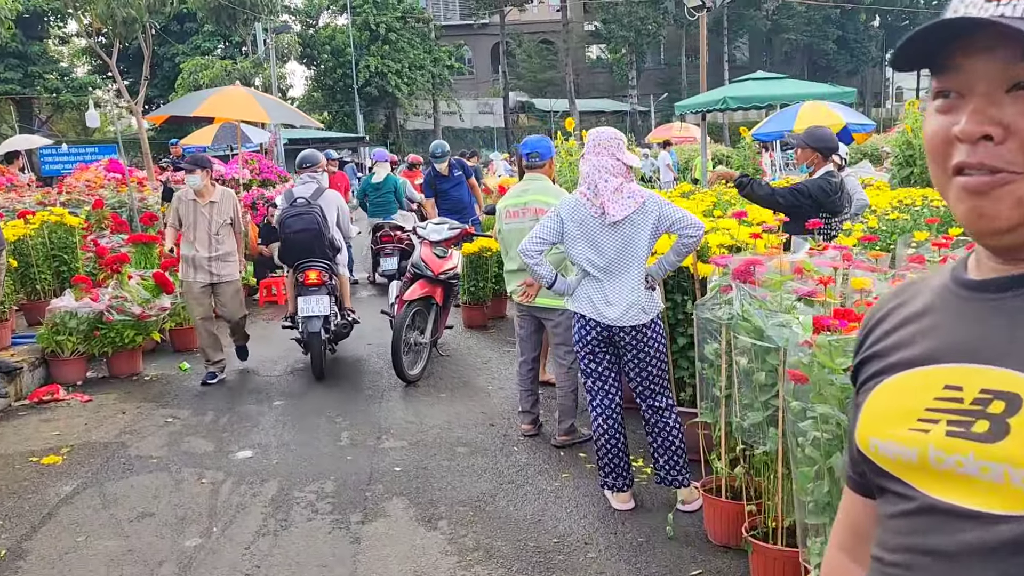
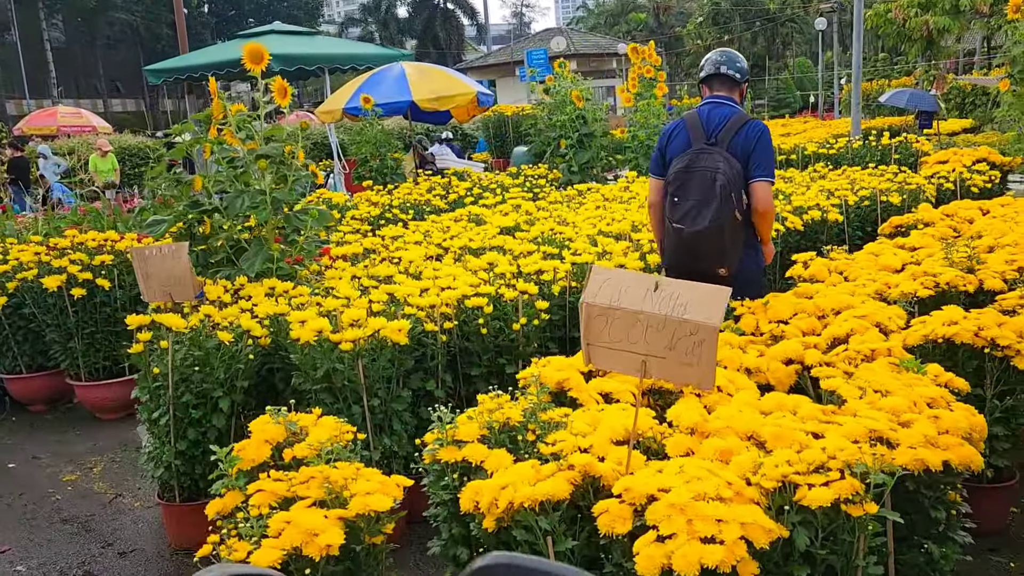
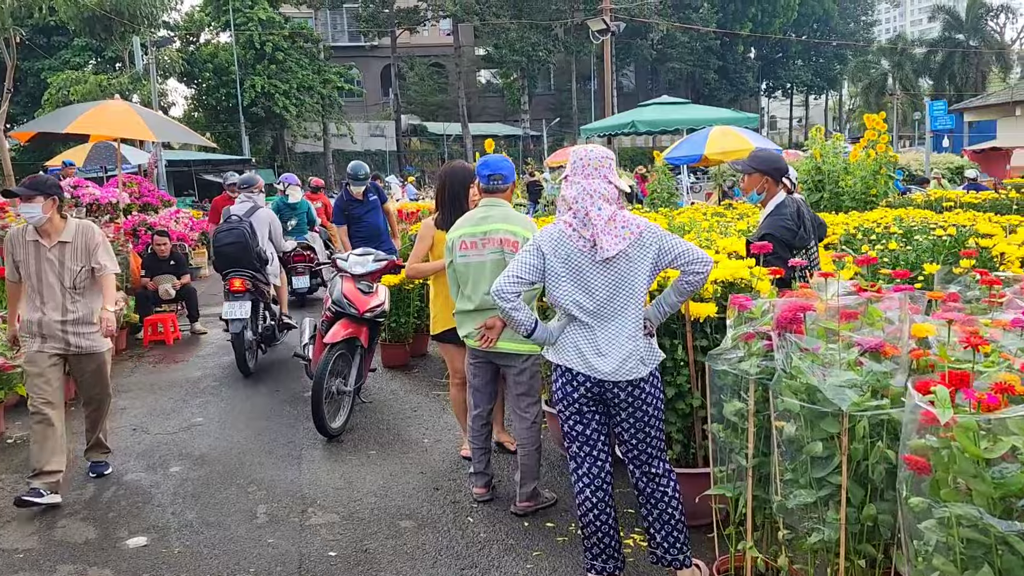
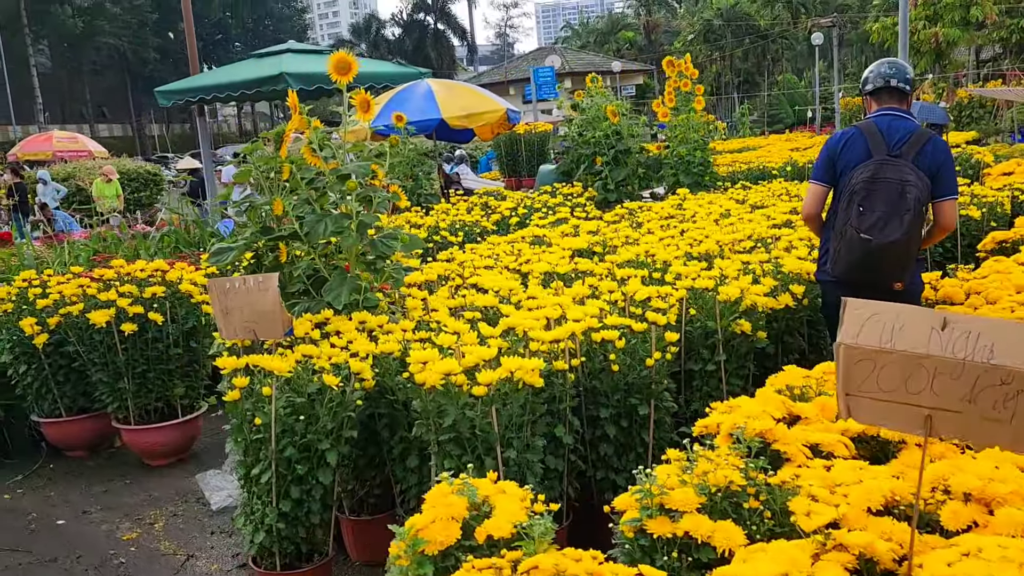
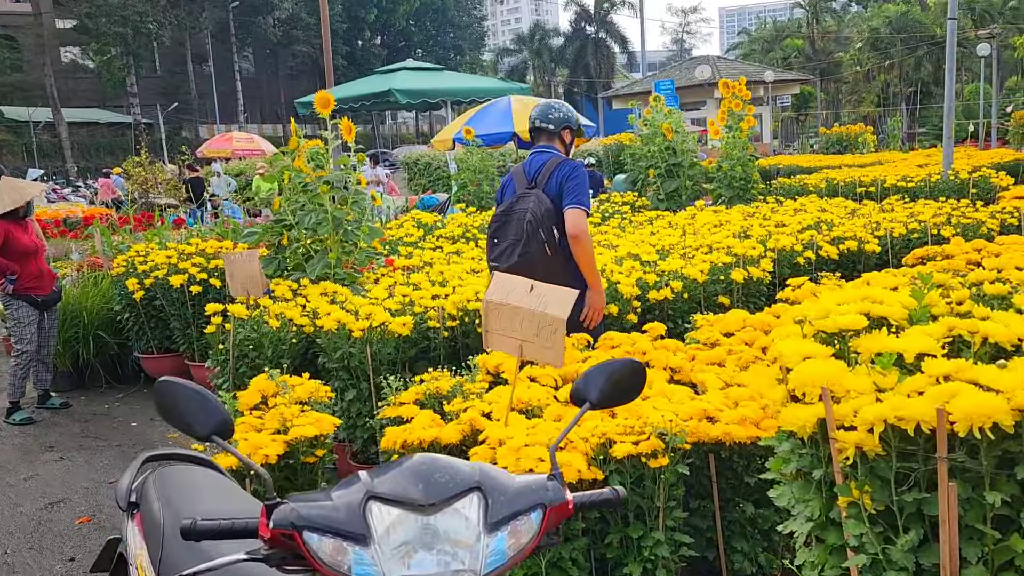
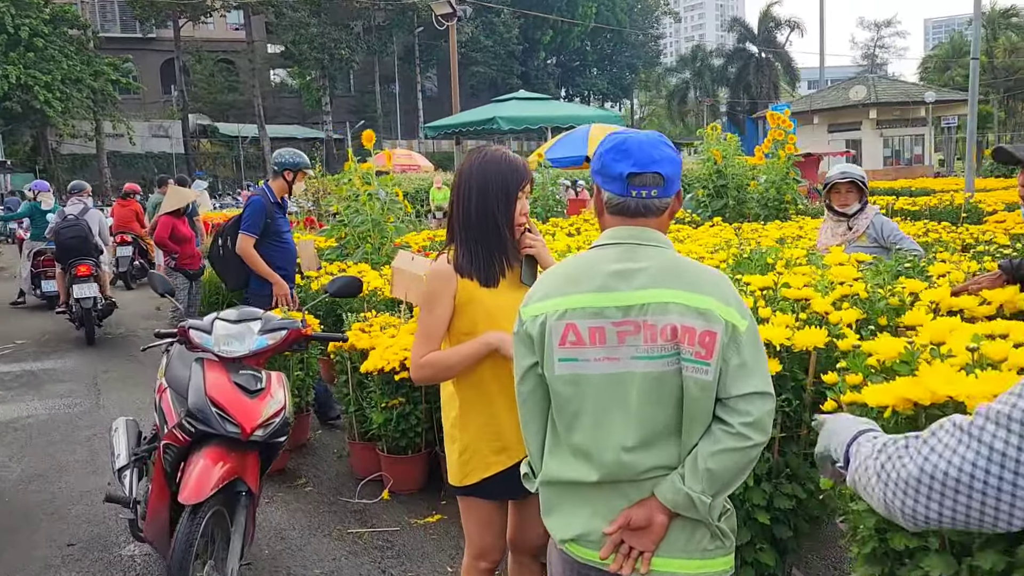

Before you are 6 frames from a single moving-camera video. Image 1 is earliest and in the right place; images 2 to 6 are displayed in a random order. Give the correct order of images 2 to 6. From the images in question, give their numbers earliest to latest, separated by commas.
3, 6, 5, 2, 4
